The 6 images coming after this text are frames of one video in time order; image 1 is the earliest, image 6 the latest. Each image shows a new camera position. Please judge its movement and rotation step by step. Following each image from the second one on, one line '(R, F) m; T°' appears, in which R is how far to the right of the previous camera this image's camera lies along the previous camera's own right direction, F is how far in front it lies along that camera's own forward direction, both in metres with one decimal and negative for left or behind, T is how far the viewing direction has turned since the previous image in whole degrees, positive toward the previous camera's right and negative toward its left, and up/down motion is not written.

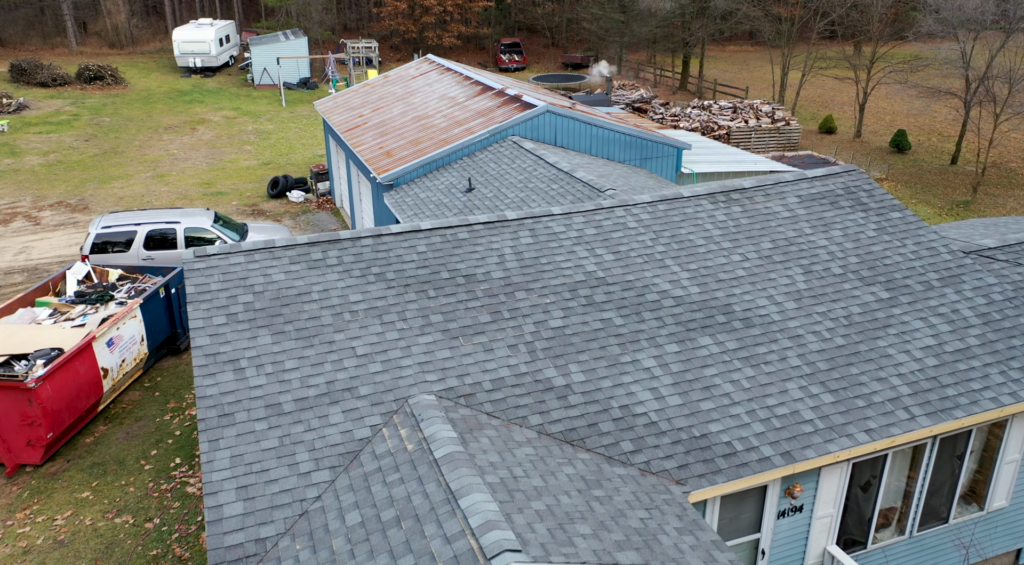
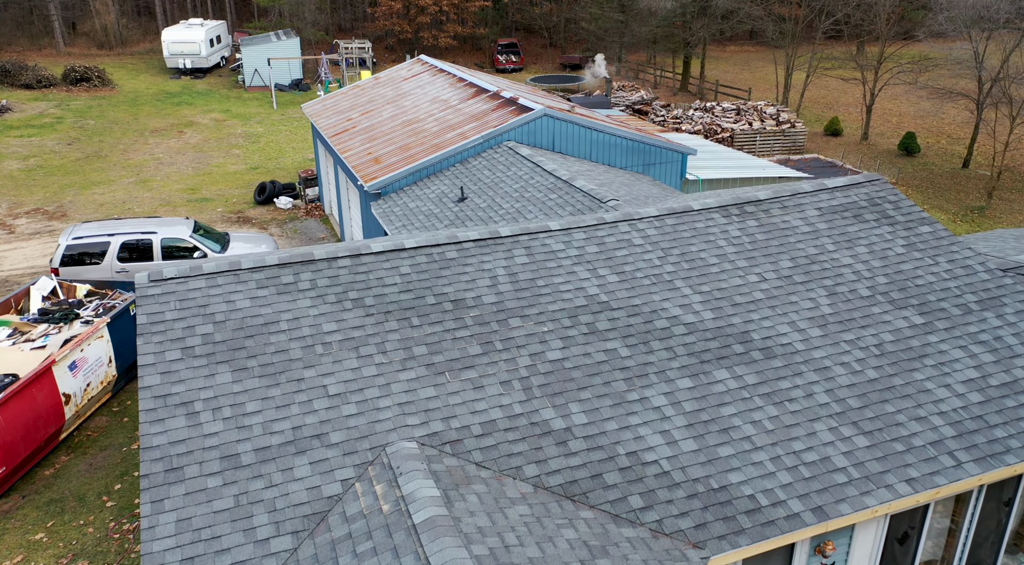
(+0.1, +1.0) m; 0°
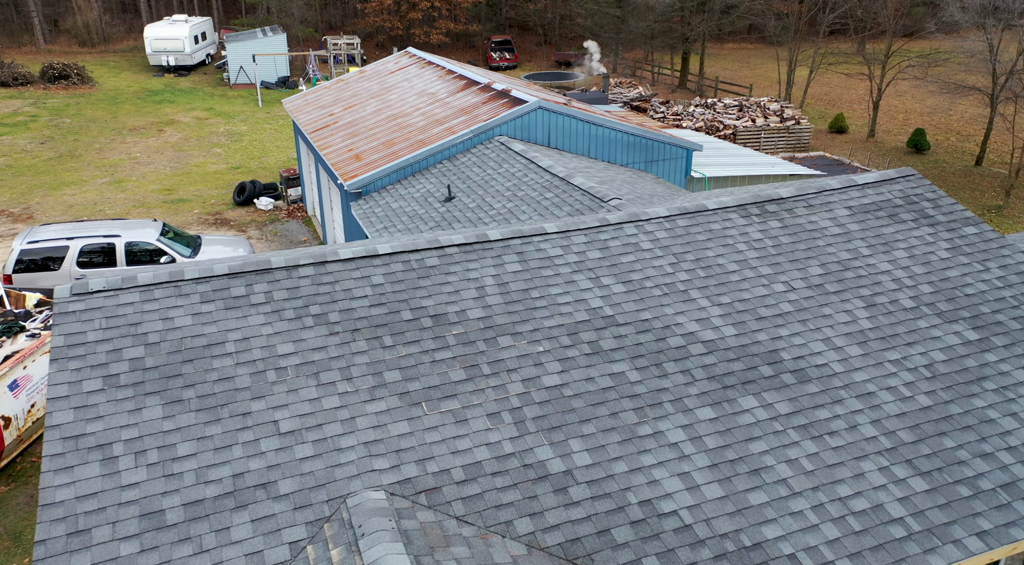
(+0.1, +1.3) m; 0°
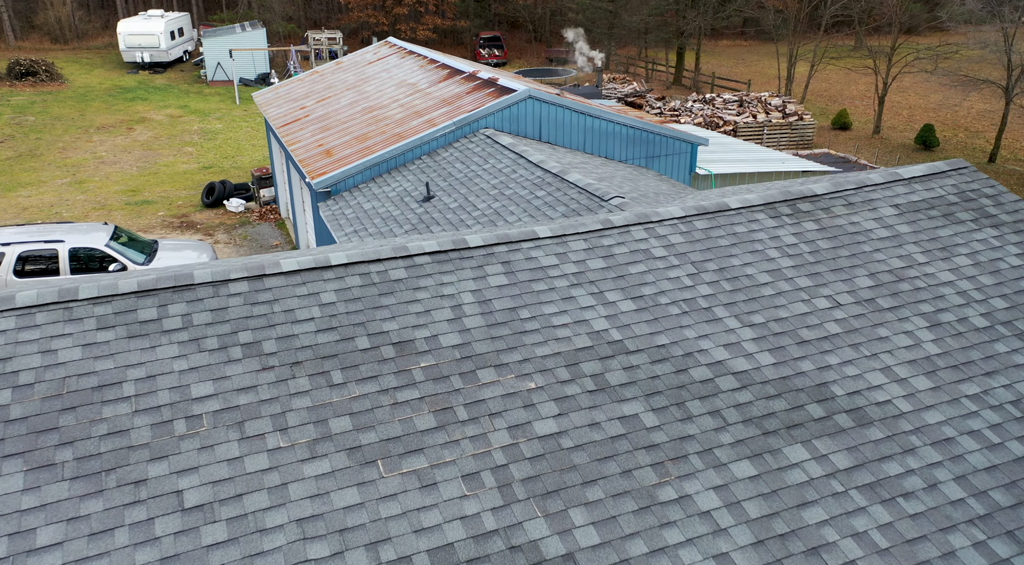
(+0.1, +1.6) m; +1°
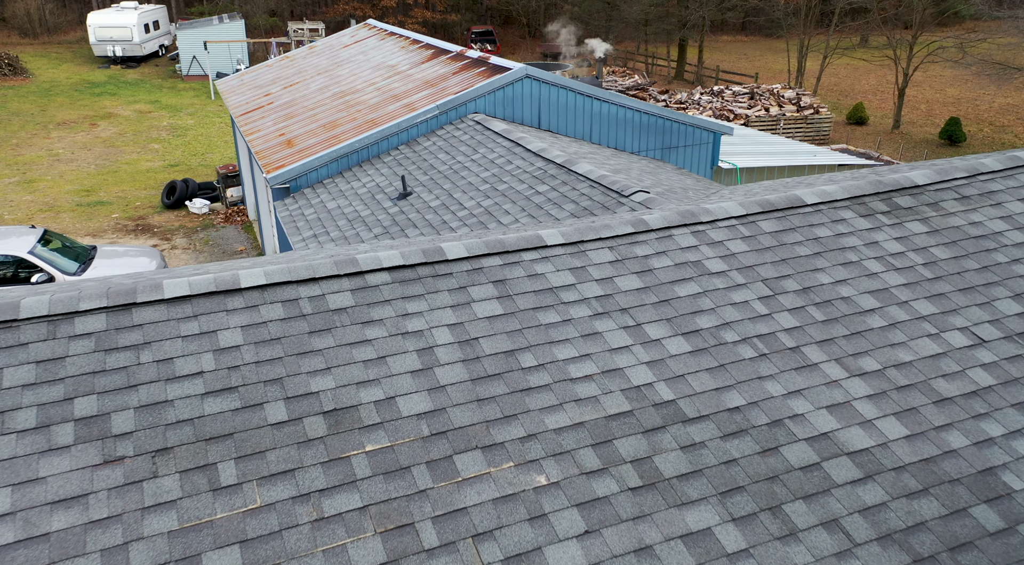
(0.0, +2.3) m; 0°
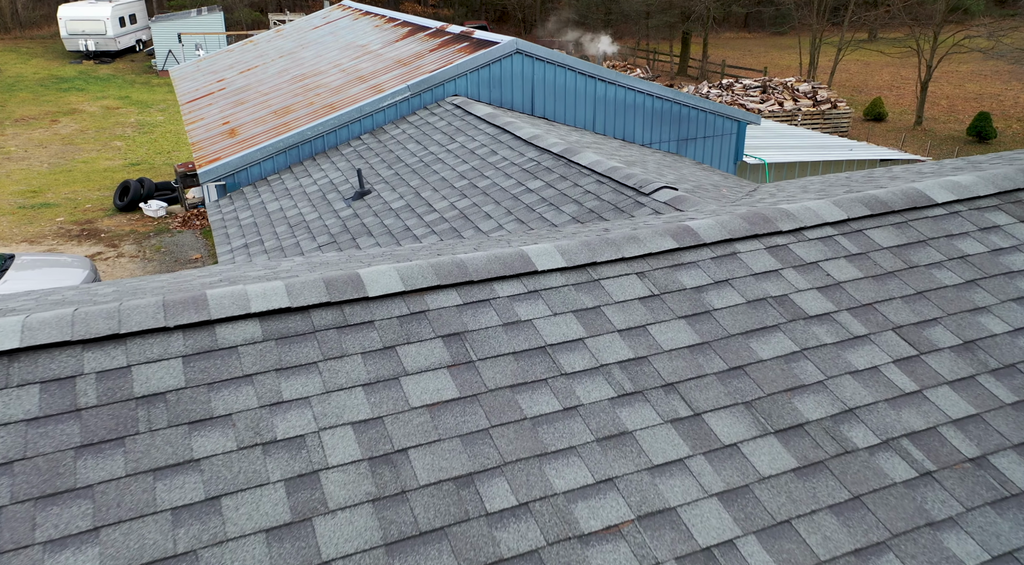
(+0.1, +2.2) m; 0°
